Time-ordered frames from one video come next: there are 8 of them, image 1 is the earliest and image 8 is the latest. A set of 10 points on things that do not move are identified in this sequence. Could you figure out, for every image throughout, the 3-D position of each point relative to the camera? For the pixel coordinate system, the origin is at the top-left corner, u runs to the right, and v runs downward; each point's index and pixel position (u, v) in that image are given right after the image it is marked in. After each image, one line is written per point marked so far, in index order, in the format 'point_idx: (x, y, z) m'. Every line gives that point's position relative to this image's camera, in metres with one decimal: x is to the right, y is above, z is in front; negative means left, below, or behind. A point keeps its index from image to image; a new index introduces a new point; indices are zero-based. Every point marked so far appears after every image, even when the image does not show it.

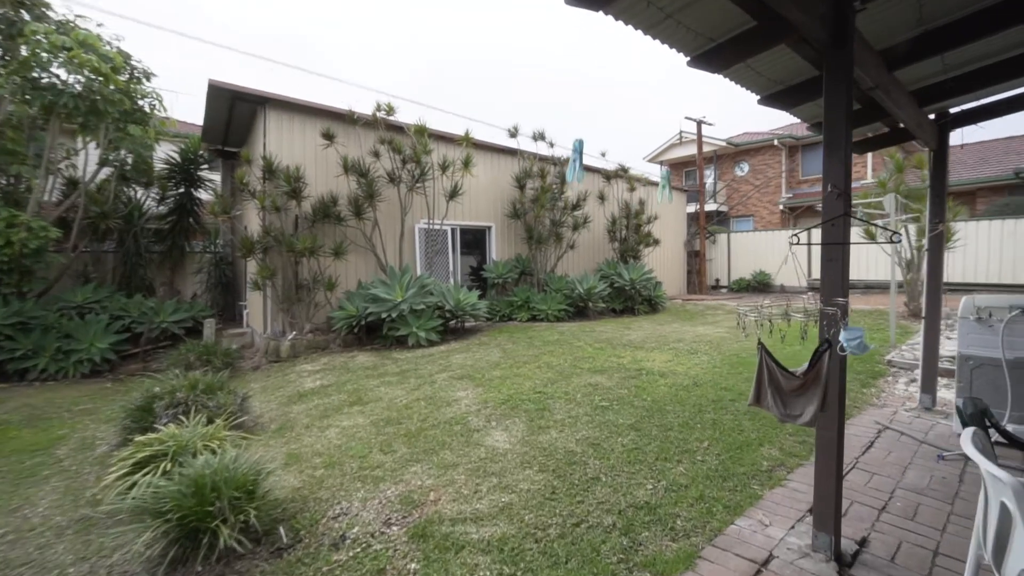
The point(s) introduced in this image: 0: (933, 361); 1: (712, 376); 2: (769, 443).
0: (+3.3, -0.6, +3.8) m
1: (+2.0, -0.9, +4.8) m
2: (+1.7, -1.0, +3.1) m
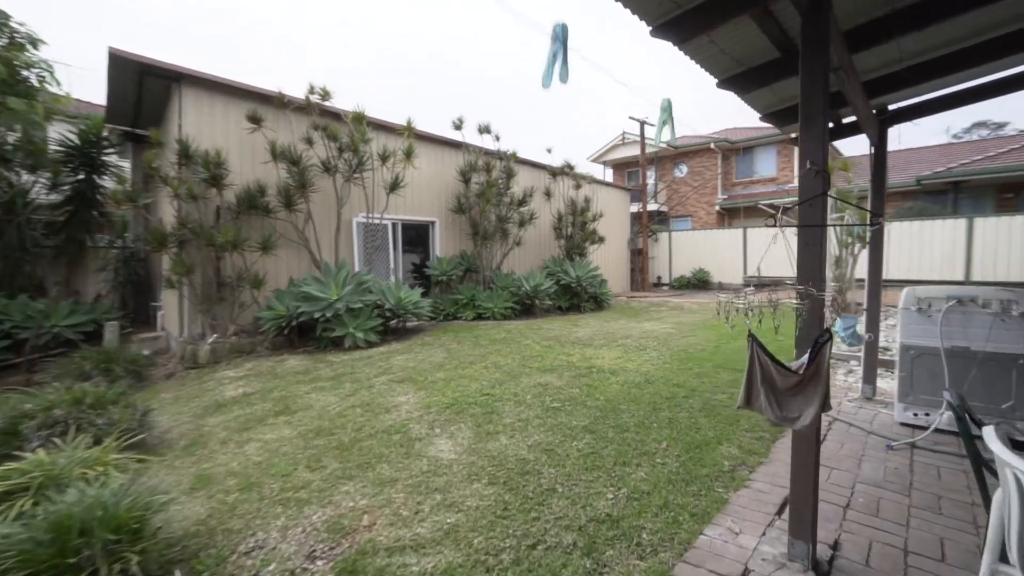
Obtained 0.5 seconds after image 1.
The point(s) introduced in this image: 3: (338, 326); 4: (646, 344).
0: (+2.9, -0.5, +3.9) m
1: (+1.4, -0.8, +4.7) m
2: (+1.3, -1.0, +3.0) m
3: (-2.2, -0.5, +6.2) m
4: (+1.7, -0.7, +6.1) m
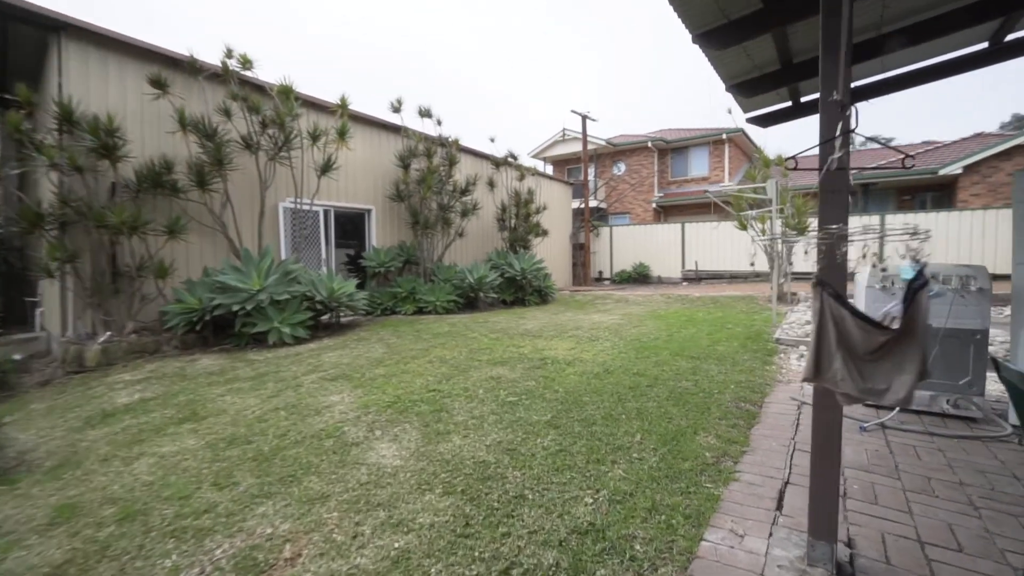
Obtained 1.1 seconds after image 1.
0: (+2.5, -0.4, +3.8) m
1: (+1.0, -0.7, +4.4) m
2: (+1.1, -0.8, +2.8) m
3: (-2.8, -0.4, +5.5) m
4: (+1.0, -0.6, +5.9) m
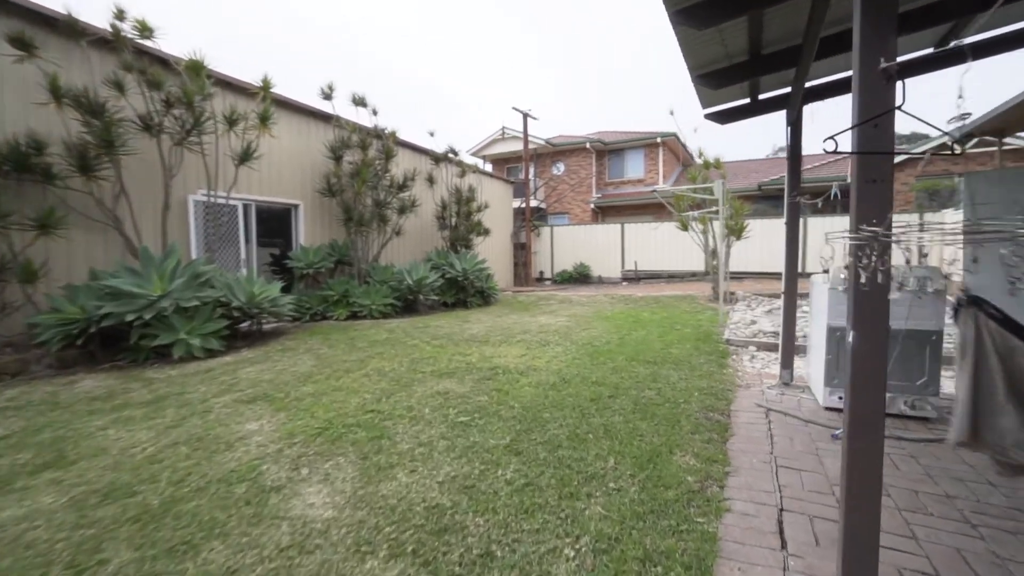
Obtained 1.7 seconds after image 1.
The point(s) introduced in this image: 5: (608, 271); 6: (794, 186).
0: (+2.1, -0.4, +3.7) m
1: (+0.6, -0.7, +4.2) m
2: (+0.9, -0.8, +2.5) m
3: (-3.4, -0.4, +4.7) m
4: (+0.4, -0.6, +5.6) m
5: (+2.8, +0.5, +13.8) m
6: (+2.1, +0.8, +3.7) m
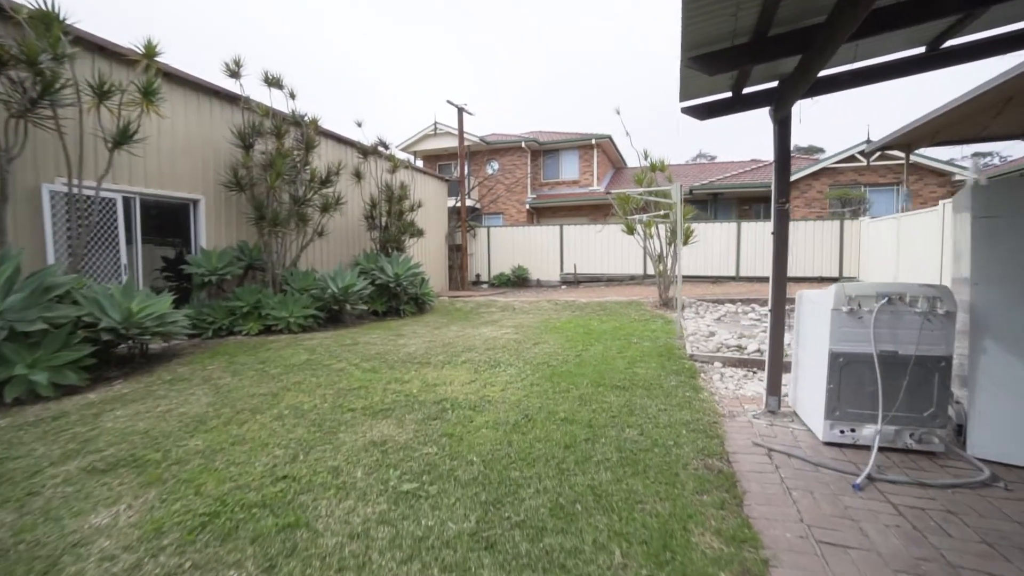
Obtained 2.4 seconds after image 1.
0: (+1.8, -0.5, +3.4) m
1: (+0.2, -0.8, +3.6) m
2: (+0.7, -1.0, +2.0) m
3: (-3.7, -0.6, +3.5) m
4: (-0.2, -0.7, +5.0) m
5: (+1.0, +0.3, +13.5) m
6: (+1.8, +0.6, +3.3) m
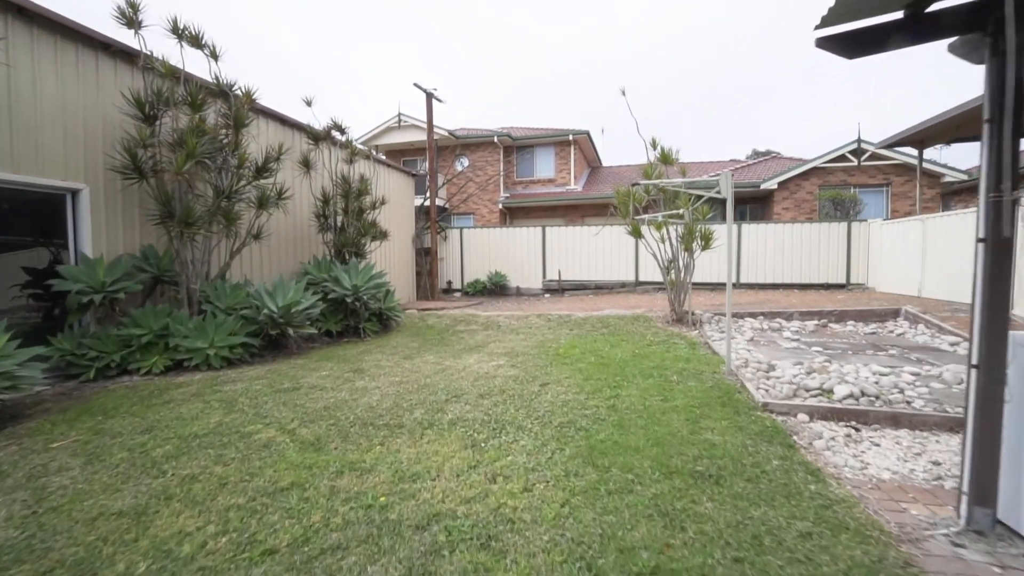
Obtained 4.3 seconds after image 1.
0: (+2.0, -0.7, +2.1) m
1: (+0.4, -1.0, +2.1) m
2: (+1.0, -1.1, +0.6) m
3: (-3.6, -0.8, +1.8) m
4: (-0.1, -0.9, +3.5) m
5: (+0.4, +0.1, +12.1) m
6: (+2.0, +0.5, +2.0) m
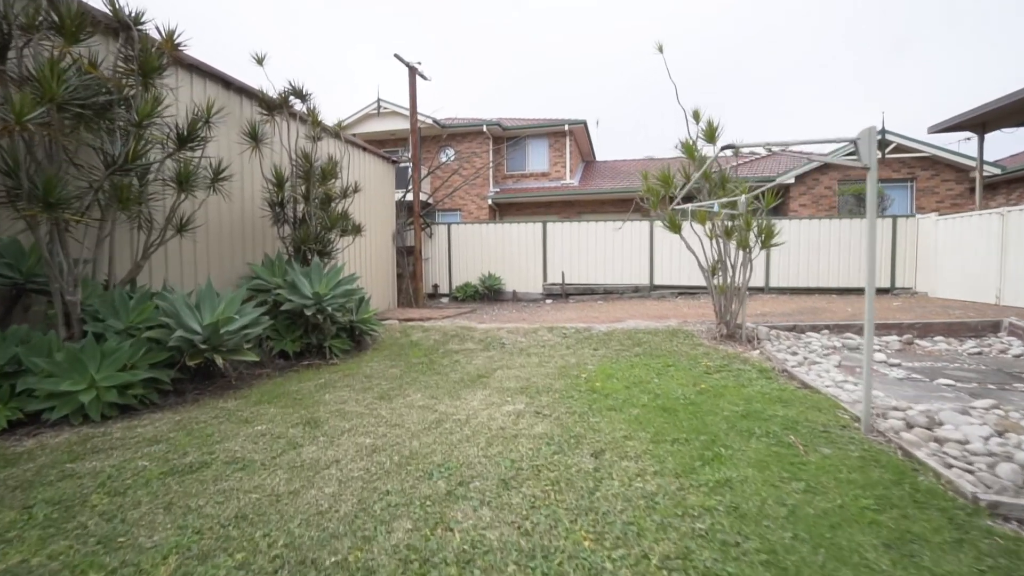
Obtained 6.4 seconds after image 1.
0: (+2.3, -0.7, +0.6) m
1: (+0.6, -1.1, +0.6) m
2: (+1.4, -1.2, -0.9) m
3: (-3.3, -0.8, +0.1) m
4: (+0.1, -1.0, +2.0) m
5: (+0.3, 0.0, +10.5) m
6: (+2.3, +0.4, +0.5) m
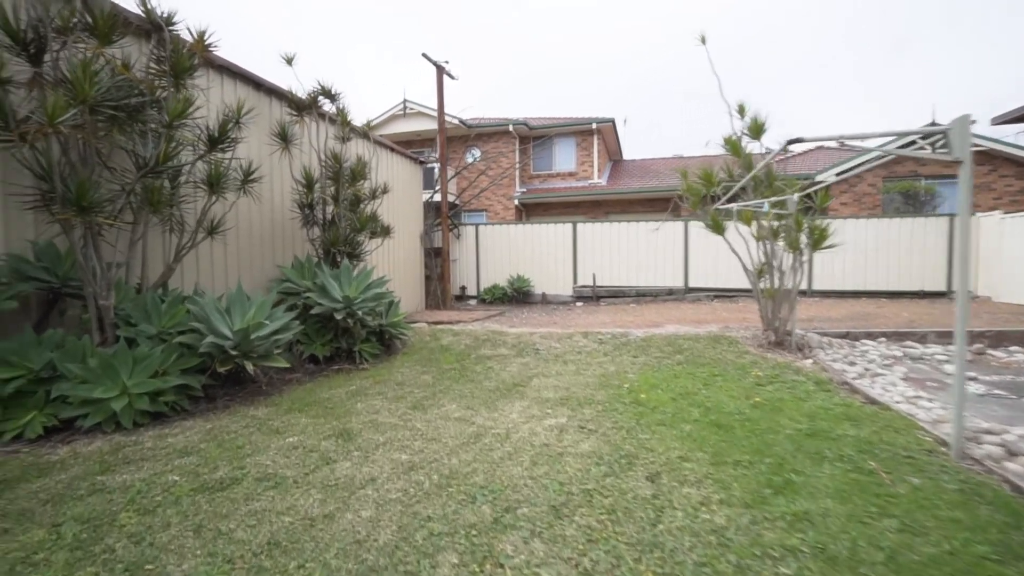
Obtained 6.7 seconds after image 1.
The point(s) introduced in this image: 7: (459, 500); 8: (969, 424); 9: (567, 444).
0: (+2.4, -0.8, +0.3) m
1: (+0.8, -1.1, +0.3) m
2: (+1.4, -1.2, -1.2) m
3: (-3.1, -0.9, +0.1) m
4: (+0.3, -1.0, +1.7) m
5: (+0.9, 0.0, +10.3) m
6: (+2.4, +0.4, +0.2) m
7: (-0.2, -1.0, +2.4) m
8: (+2.9, -0.8, +3.1) m
9: (+0.4, -0.9, +3.0) m
